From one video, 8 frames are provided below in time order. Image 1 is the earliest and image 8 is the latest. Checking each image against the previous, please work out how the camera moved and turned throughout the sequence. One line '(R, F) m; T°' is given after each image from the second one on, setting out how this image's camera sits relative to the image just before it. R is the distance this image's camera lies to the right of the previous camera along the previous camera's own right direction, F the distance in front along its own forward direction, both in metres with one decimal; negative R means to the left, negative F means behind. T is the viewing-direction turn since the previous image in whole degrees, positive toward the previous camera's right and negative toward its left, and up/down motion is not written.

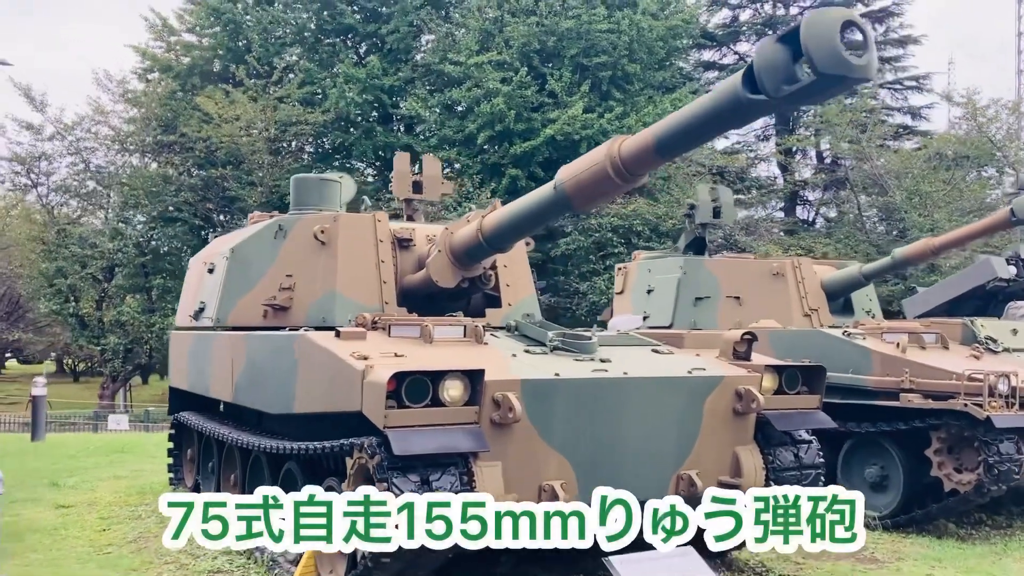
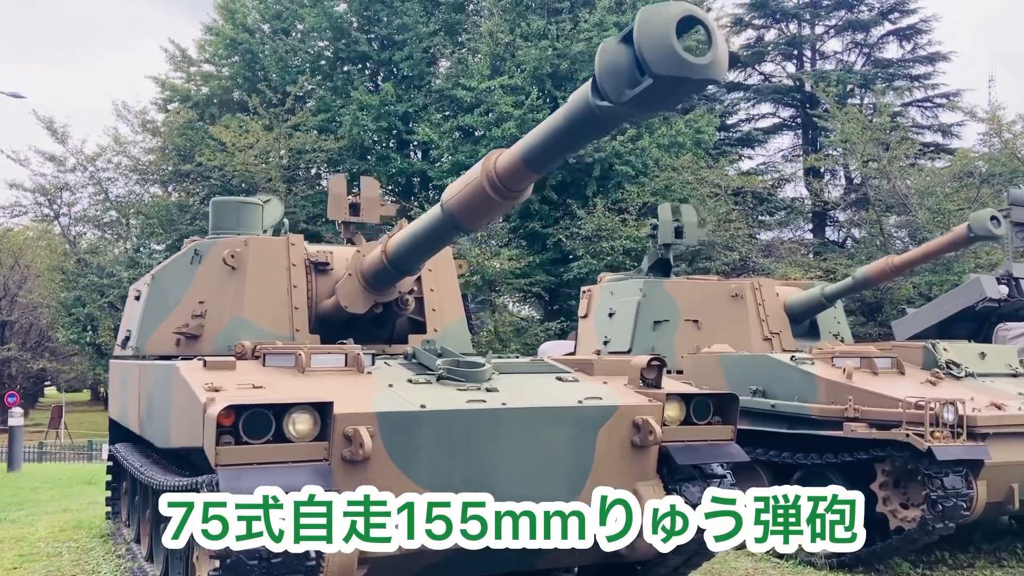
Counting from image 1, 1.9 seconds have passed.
(+1.1, +0.5) m; -2°
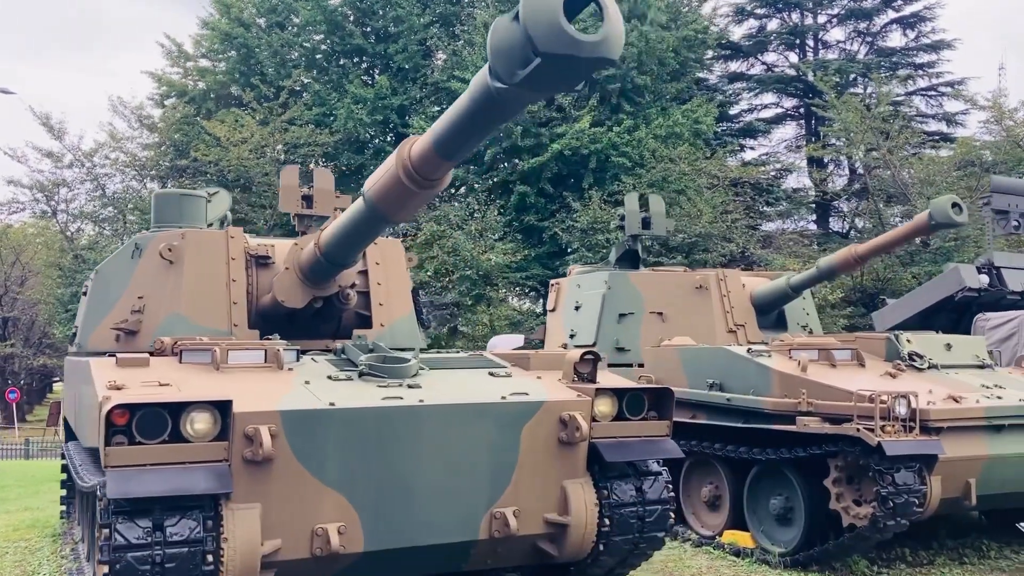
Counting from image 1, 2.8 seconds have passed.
(+0.6, +0.2) m; -1°
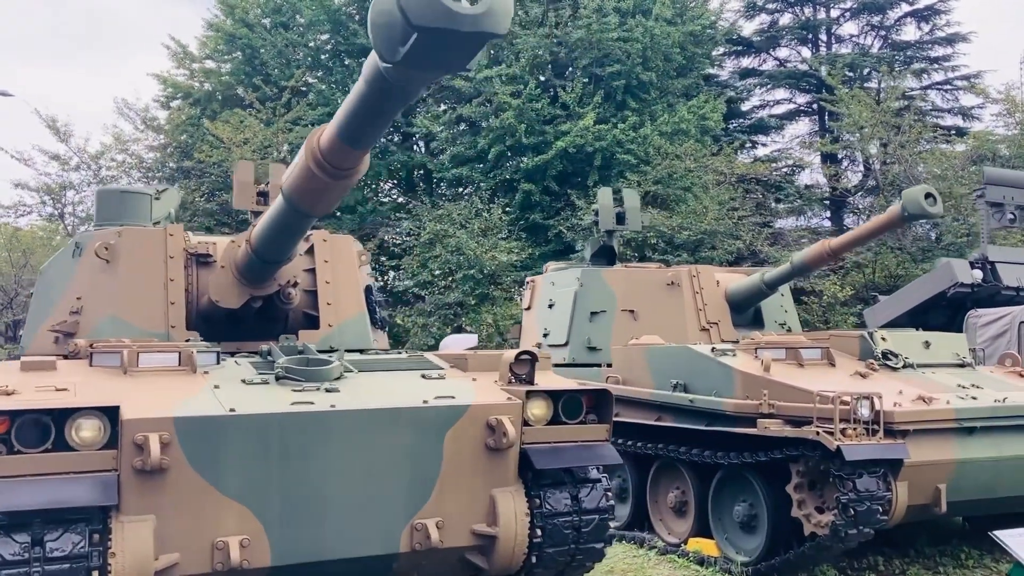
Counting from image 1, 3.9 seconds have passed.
(+0.6, +0.4) m; -1°
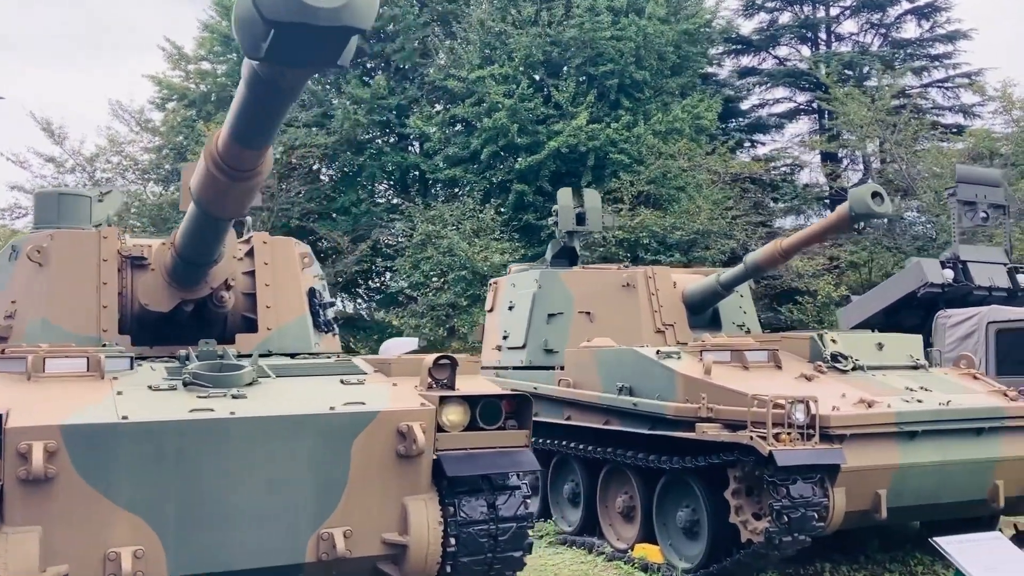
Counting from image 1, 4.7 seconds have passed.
(+0.6, +0.1) m; 0°
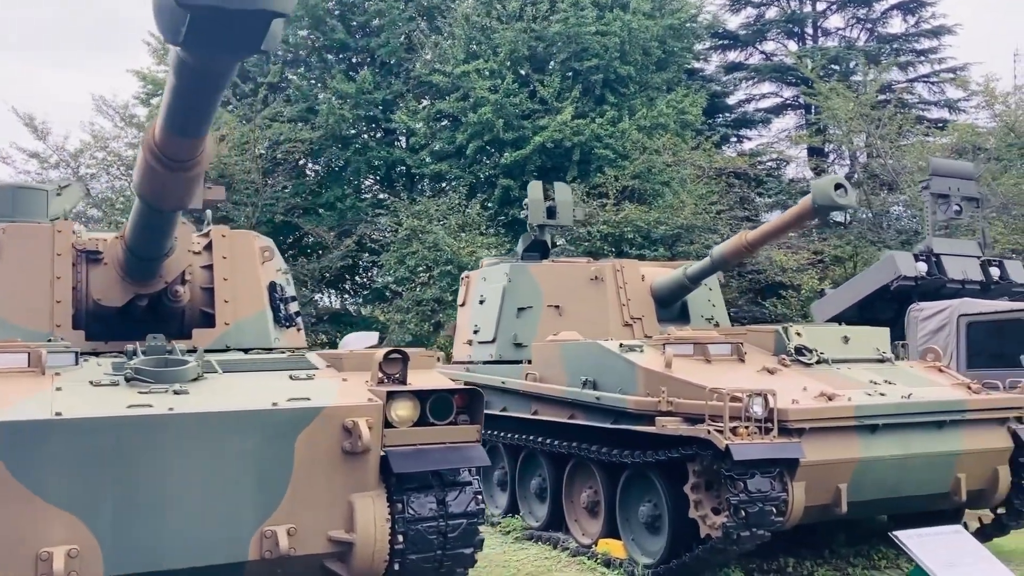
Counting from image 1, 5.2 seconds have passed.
(+0.3, +0.1) m; +1°
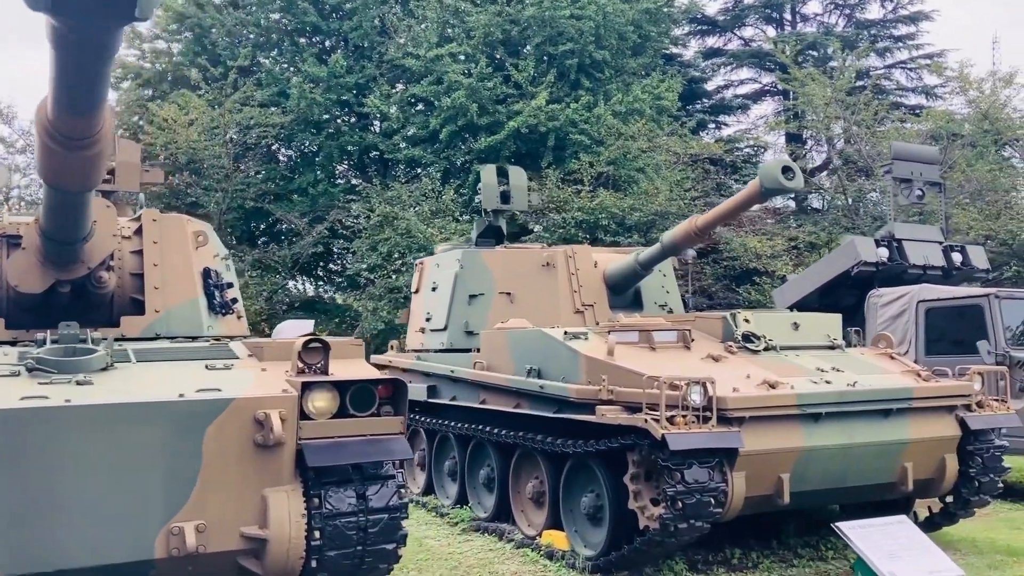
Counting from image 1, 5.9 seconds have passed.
(+0.4, +0.2) m; +1°
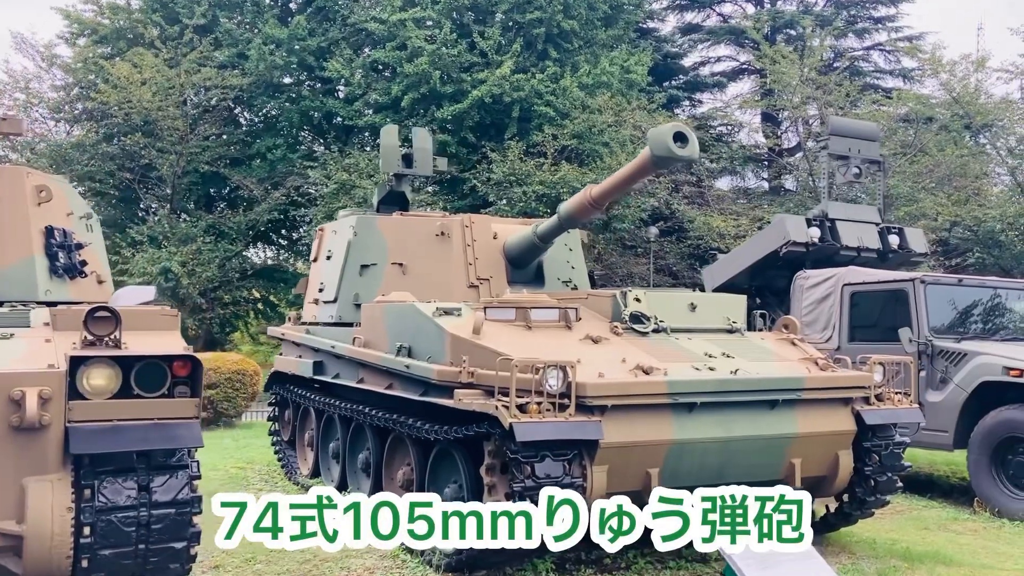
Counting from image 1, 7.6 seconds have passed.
(+0.9, +0.7) m; +1°
